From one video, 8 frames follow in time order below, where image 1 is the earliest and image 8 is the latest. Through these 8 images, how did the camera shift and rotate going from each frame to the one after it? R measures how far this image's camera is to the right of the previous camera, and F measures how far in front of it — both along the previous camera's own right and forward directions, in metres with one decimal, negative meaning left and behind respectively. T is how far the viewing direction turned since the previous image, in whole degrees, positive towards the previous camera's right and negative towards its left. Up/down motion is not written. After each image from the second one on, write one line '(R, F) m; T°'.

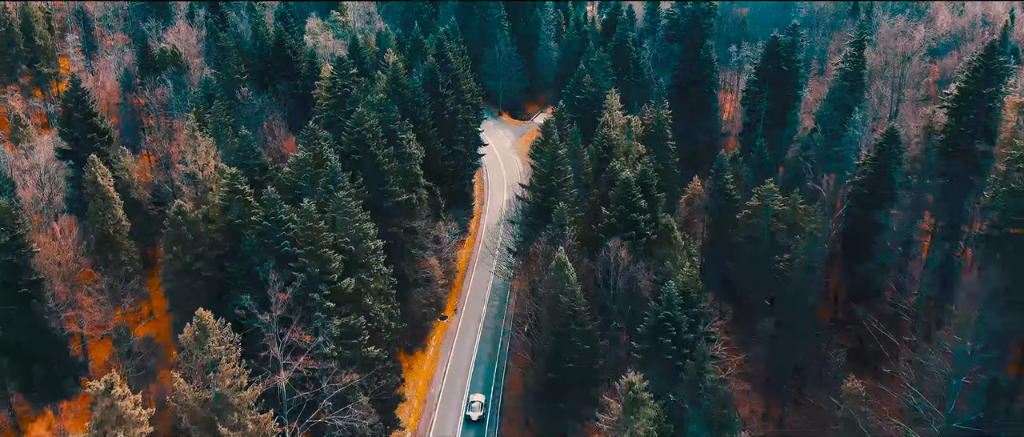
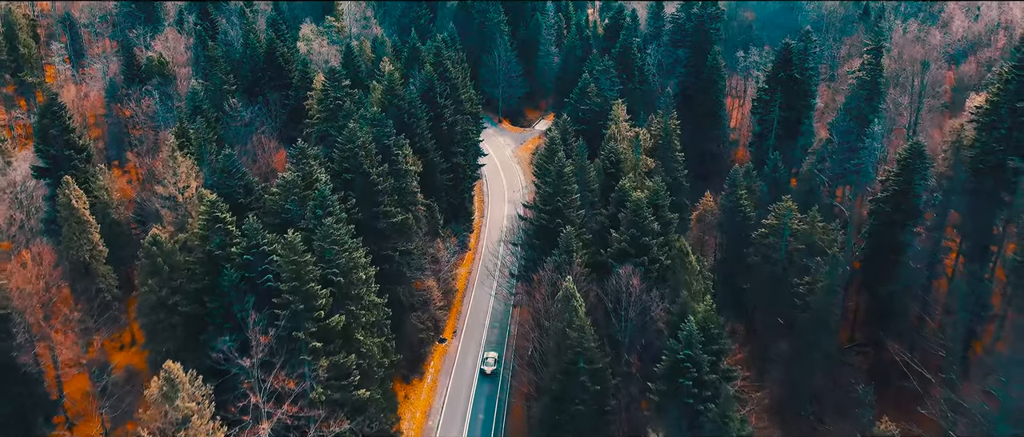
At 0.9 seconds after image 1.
(-0.2, +2.3) m; 0°
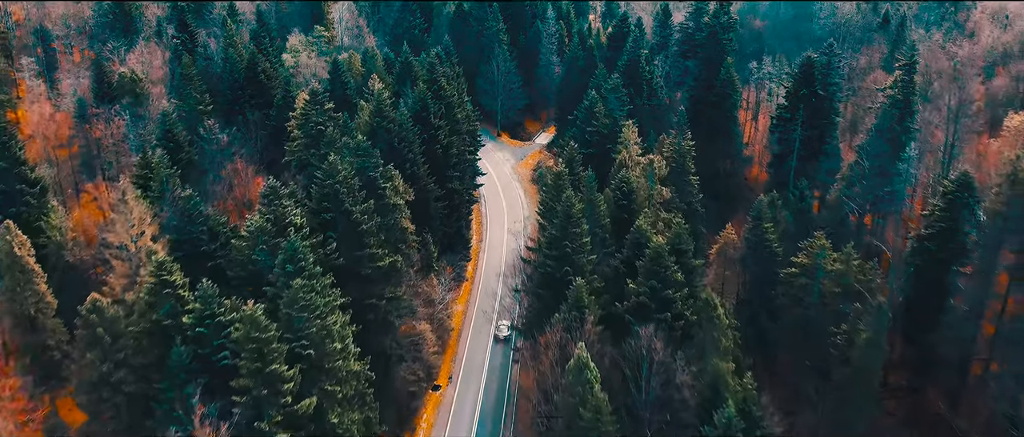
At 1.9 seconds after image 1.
(-0.1, +4.1) m; 0°
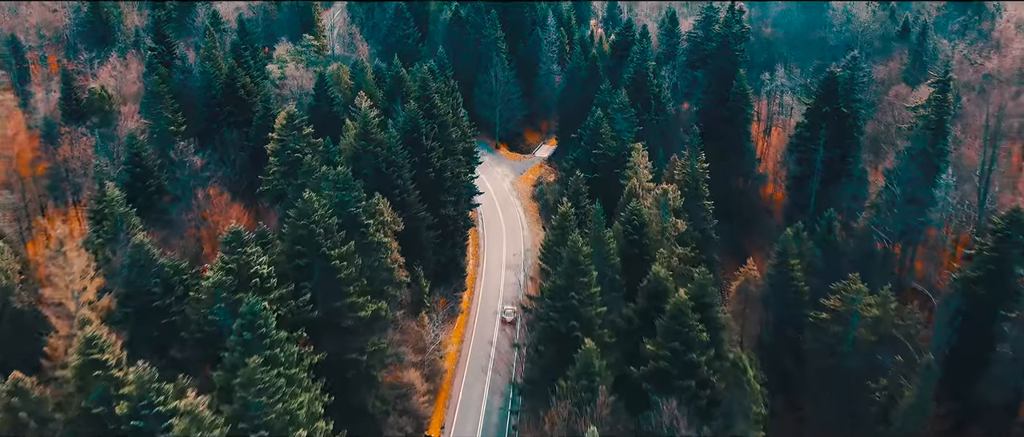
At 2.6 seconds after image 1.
(0.0, +3.7) m; 0°
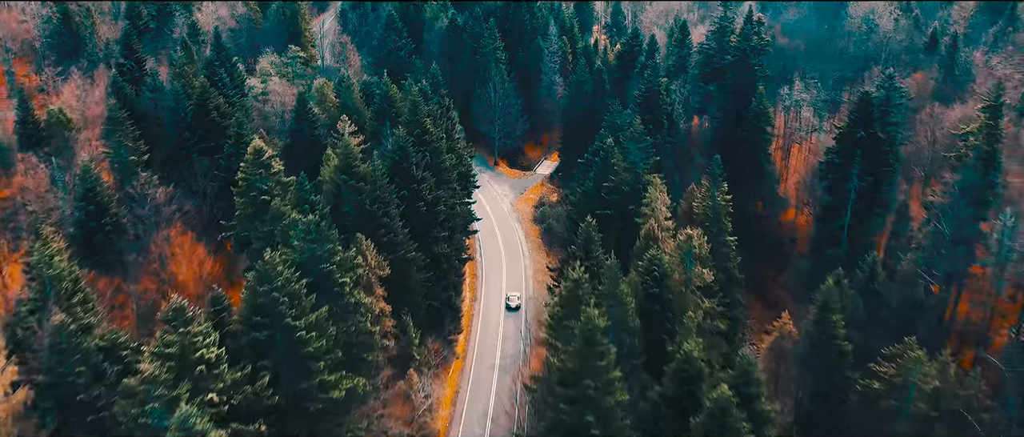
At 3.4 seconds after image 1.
(-0.1, +4.5) m; 0°
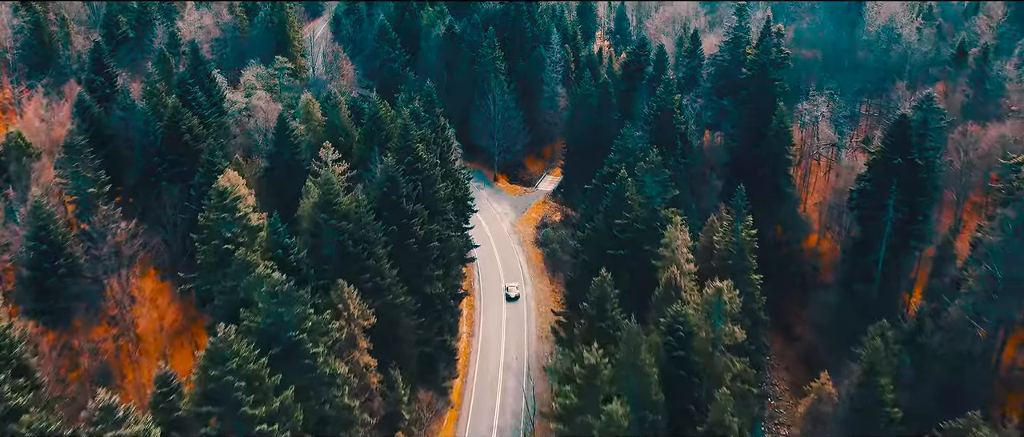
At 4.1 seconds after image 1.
(-0.1, +3.9) m; 0°
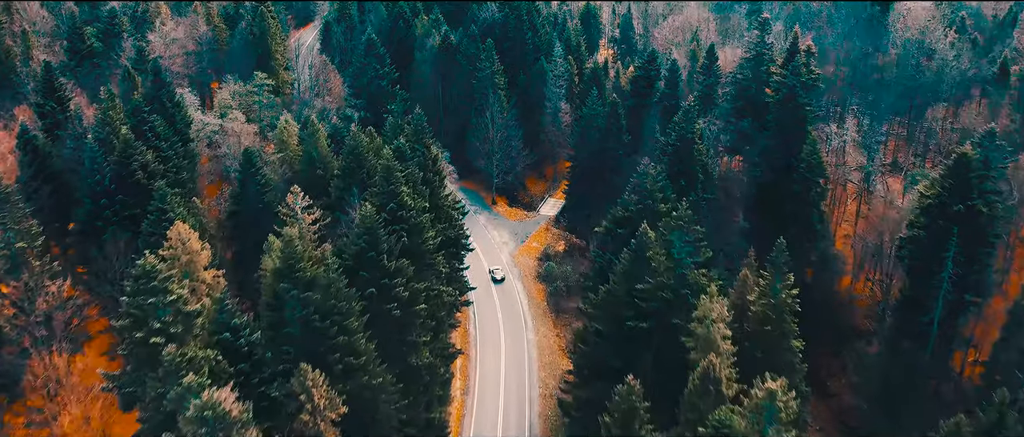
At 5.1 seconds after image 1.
(0.0, +5.2) m; 0°
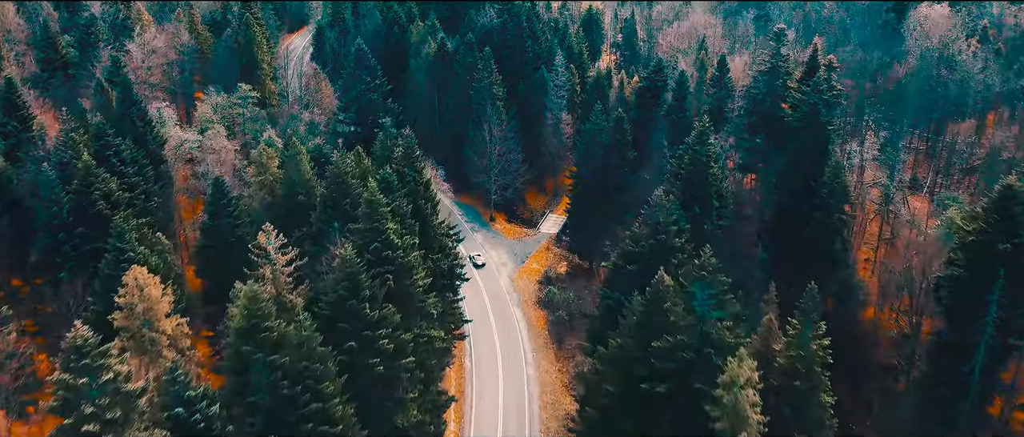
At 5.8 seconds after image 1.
(0.0, +3.2) m; 0°
